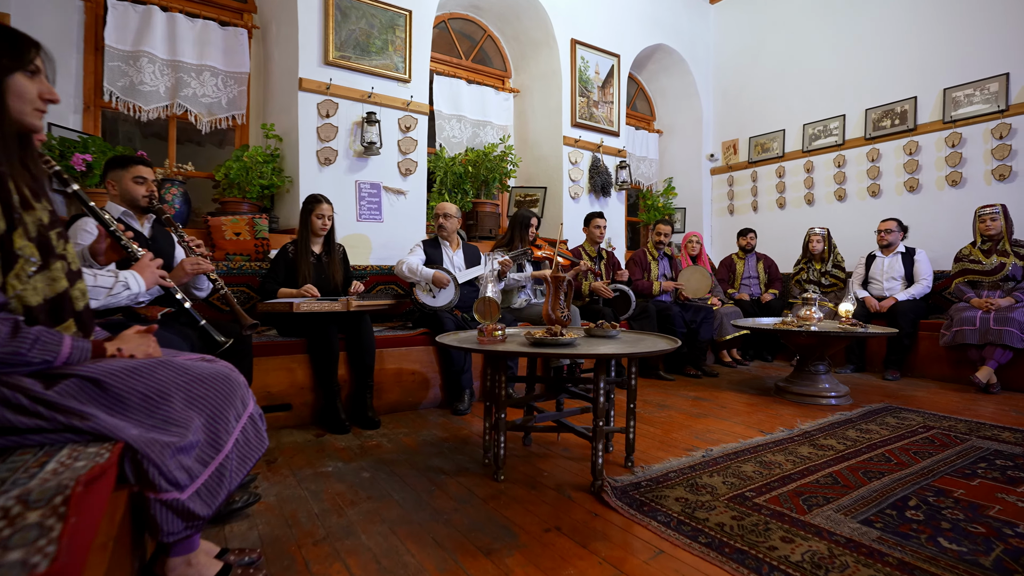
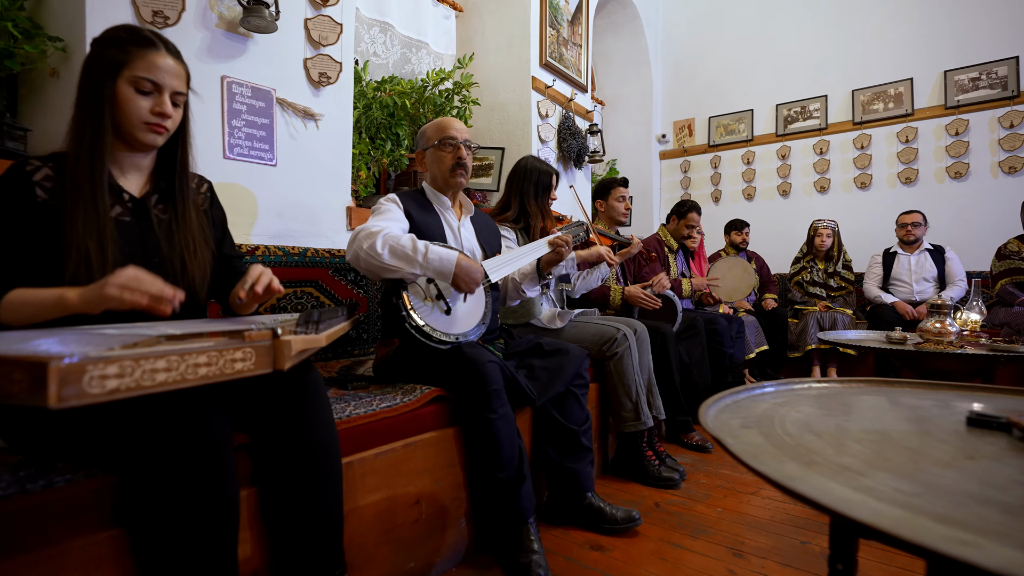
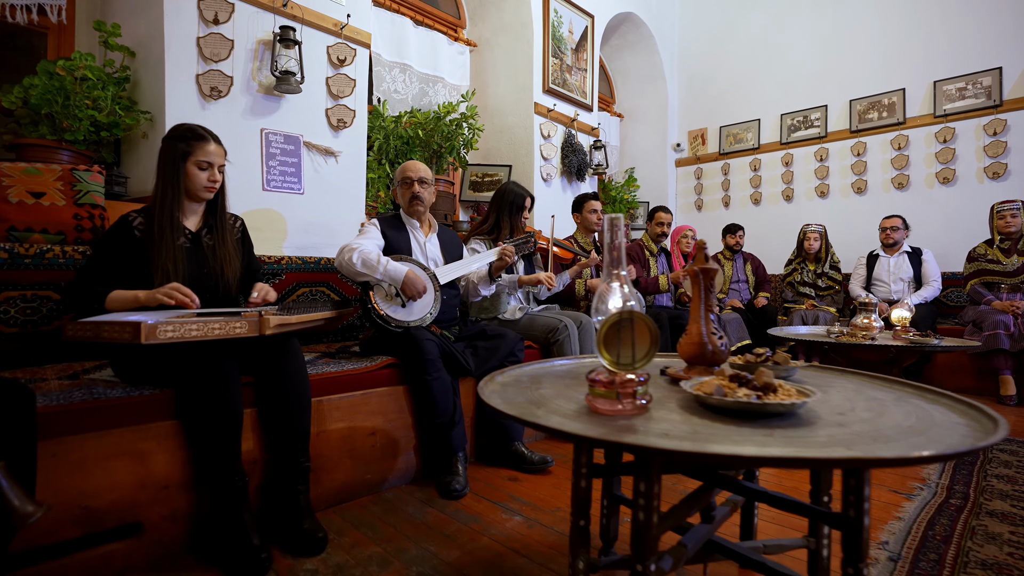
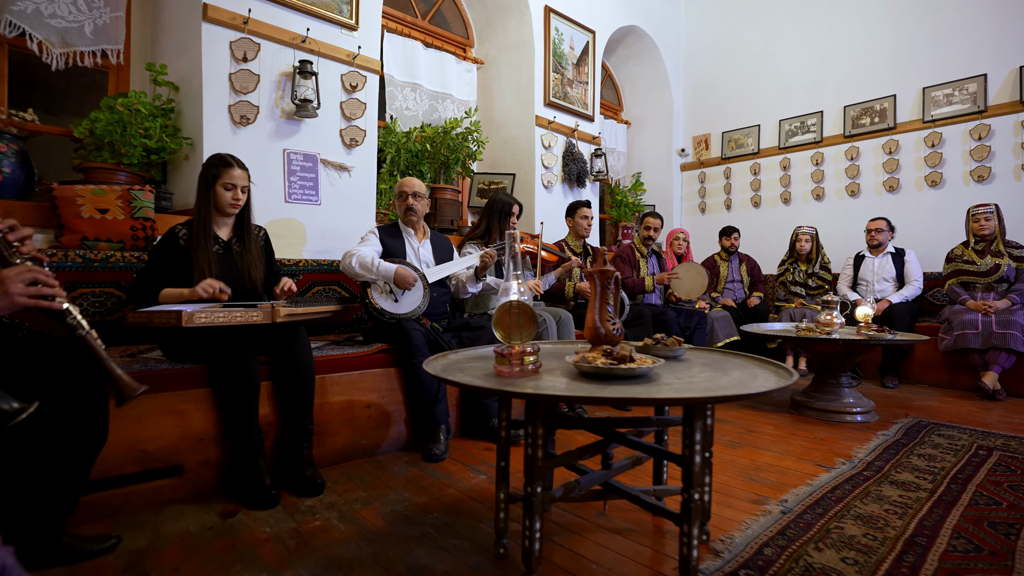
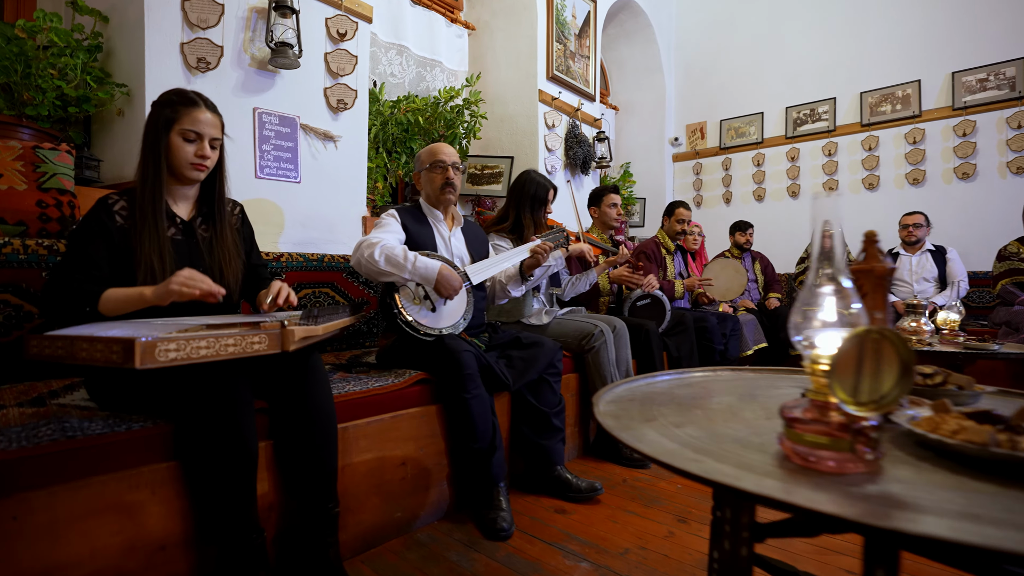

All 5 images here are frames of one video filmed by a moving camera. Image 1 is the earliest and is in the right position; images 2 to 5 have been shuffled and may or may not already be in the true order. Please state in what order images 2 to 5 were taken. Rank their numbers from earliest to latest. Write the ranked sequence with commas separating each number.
4, 3, 5, 2
